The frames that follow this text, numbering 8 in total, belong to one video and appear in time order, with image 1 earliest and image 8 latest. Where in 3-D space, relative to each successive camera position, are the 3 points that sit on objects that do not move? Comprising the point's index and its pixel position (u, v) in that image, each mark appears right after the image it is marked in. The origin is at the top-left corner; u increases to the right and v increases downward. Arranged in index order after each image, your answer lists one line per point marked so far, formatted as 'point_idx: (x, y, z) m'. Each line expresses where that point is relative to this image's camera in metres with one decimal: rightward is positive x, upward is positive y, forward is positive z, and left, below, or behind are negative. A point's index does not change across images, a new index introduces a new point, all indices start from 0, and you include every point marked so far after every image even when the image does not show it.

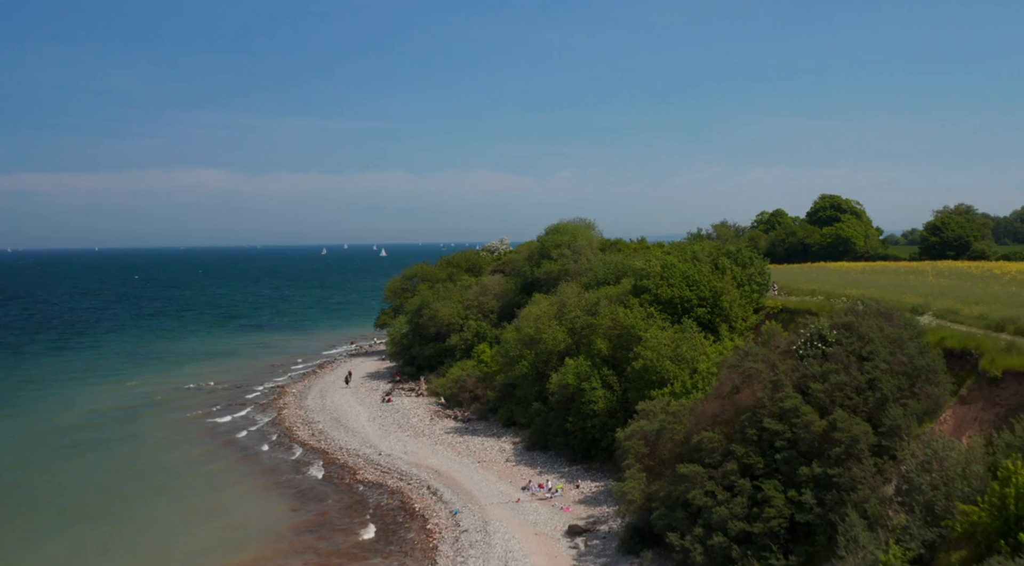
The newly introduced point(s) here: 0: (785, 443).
0: (+6.9, -4.1, +20.2) m
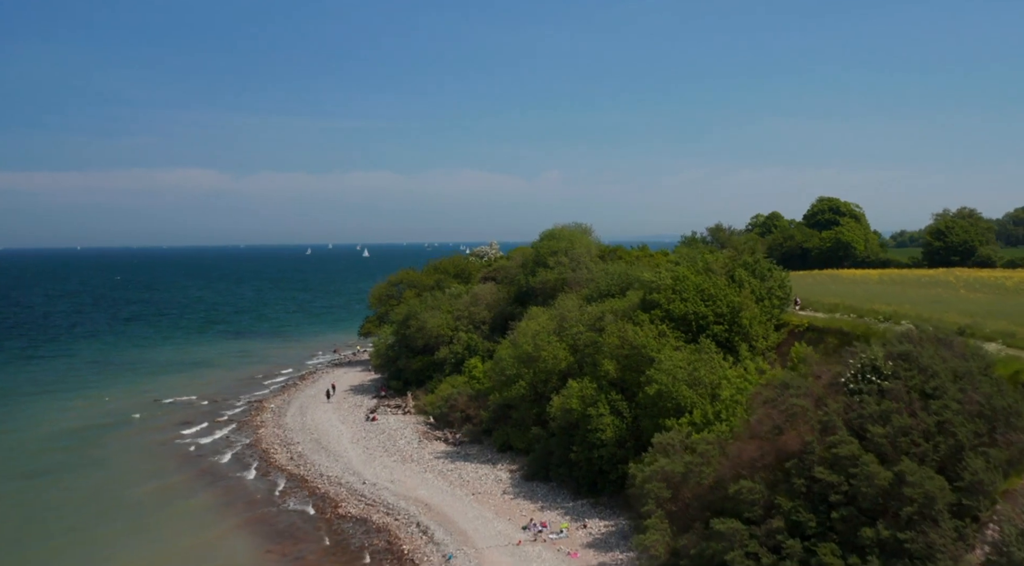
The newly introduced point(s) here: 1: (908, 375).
0: (+7.1, -4.6, +17.2) m
1: (+9.2, -2.1, +18.5) m
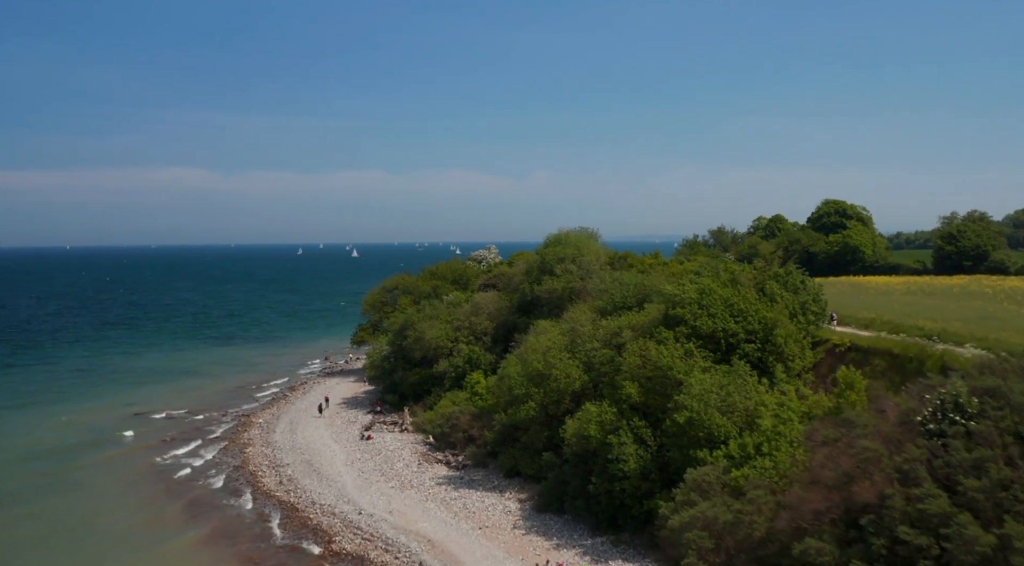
0: (+7.6, -5.1, +14.6) m
1: (+9.7, -2.6, +15.9) m
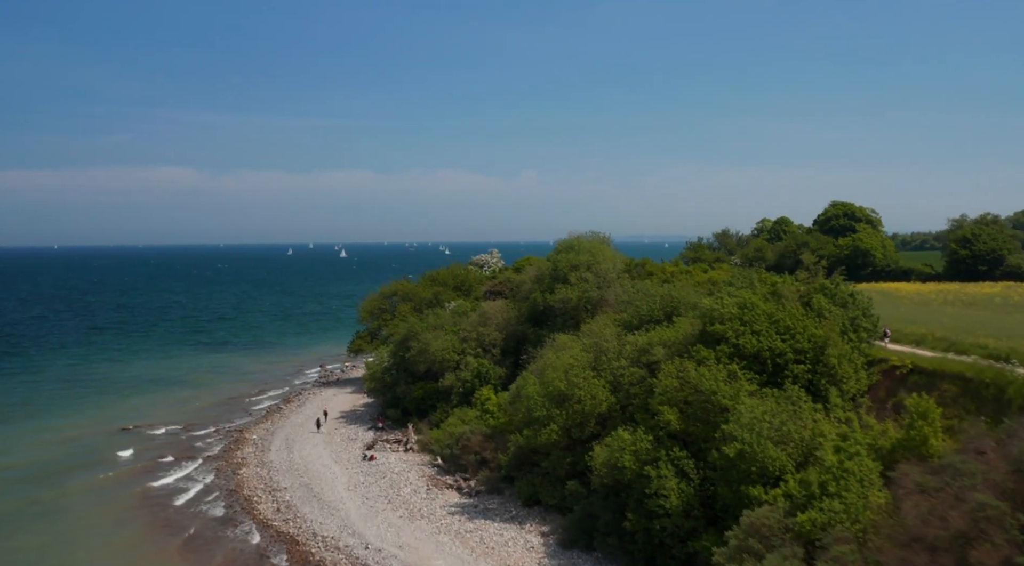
0: (+8.6, -5.6, +12.0) m
1: (+10.7, -3.1, +13.4) m
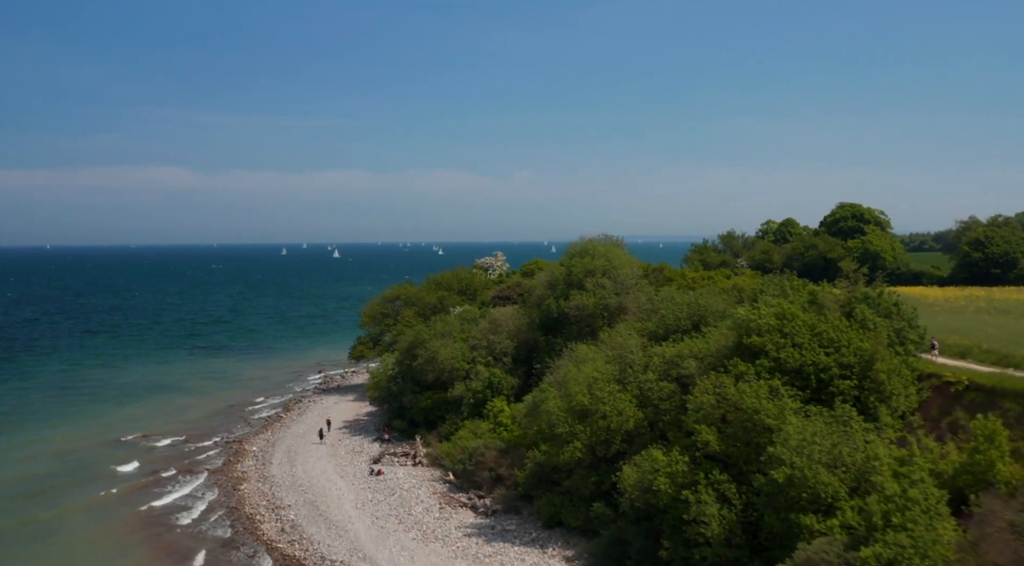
0: (+9.5, -5.9, +10.4) m
1: (+11.5, -3.4, +11.8) m
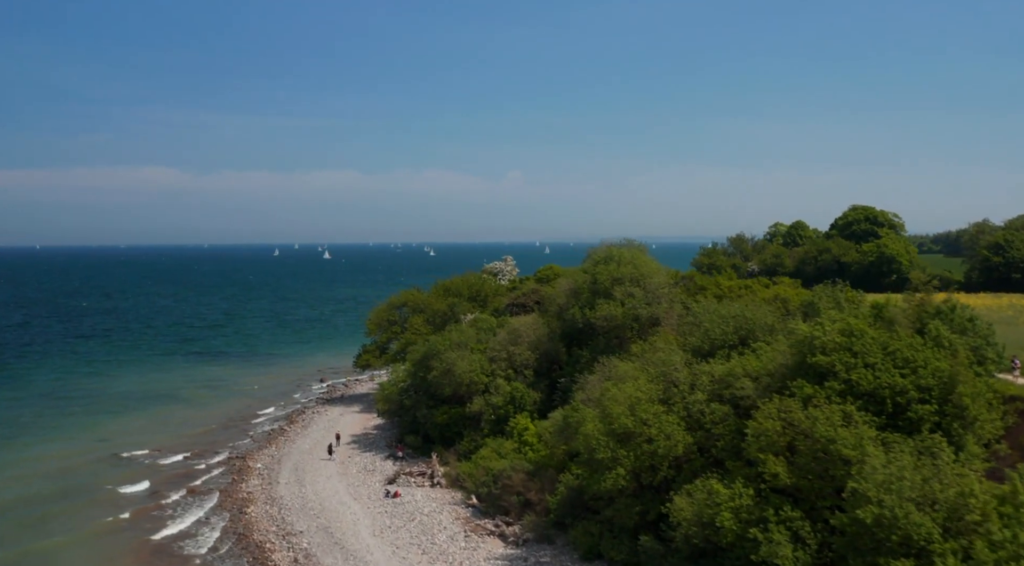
0: (+10.8, -6.2, +8.3) m
1: (+12.8, -3.8, +9.7) m
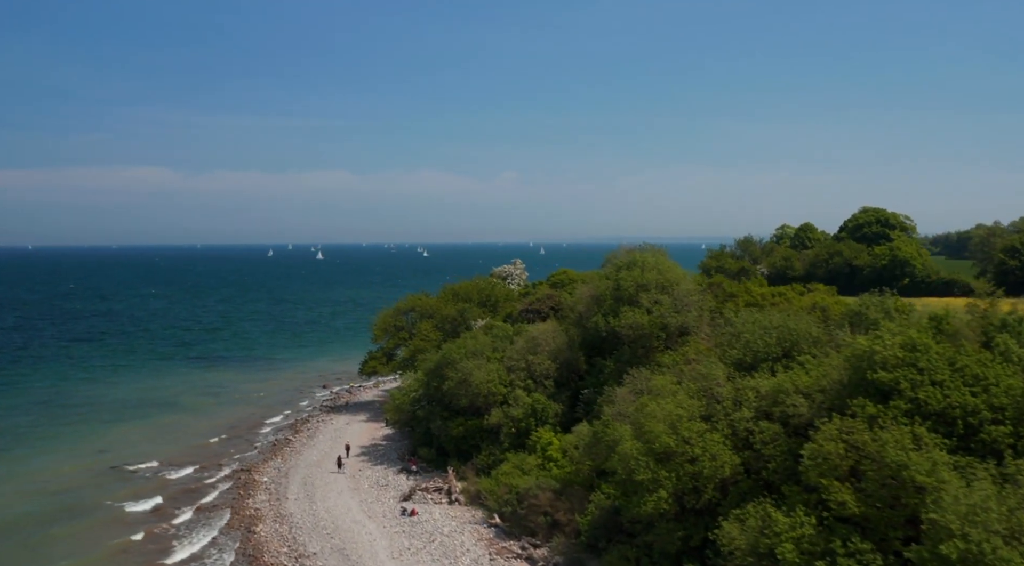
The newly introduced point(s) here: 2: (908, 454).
0: (+12.0, -6.5, +6.8) m
1: (+14.0, -4.0, +8.2) m
2: (+9.3, -4.0, +18.7) m
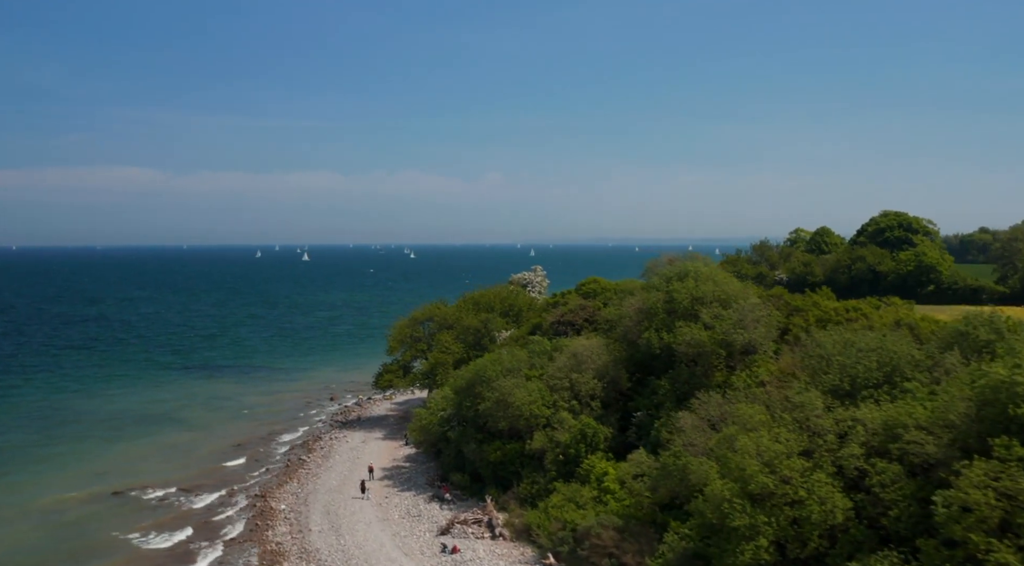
0: (+14.3, -7.0, +4.1) m
1: (+16.3, -4.5, +5.5) m
2: (+11.4, -4.5, +16.0) m
